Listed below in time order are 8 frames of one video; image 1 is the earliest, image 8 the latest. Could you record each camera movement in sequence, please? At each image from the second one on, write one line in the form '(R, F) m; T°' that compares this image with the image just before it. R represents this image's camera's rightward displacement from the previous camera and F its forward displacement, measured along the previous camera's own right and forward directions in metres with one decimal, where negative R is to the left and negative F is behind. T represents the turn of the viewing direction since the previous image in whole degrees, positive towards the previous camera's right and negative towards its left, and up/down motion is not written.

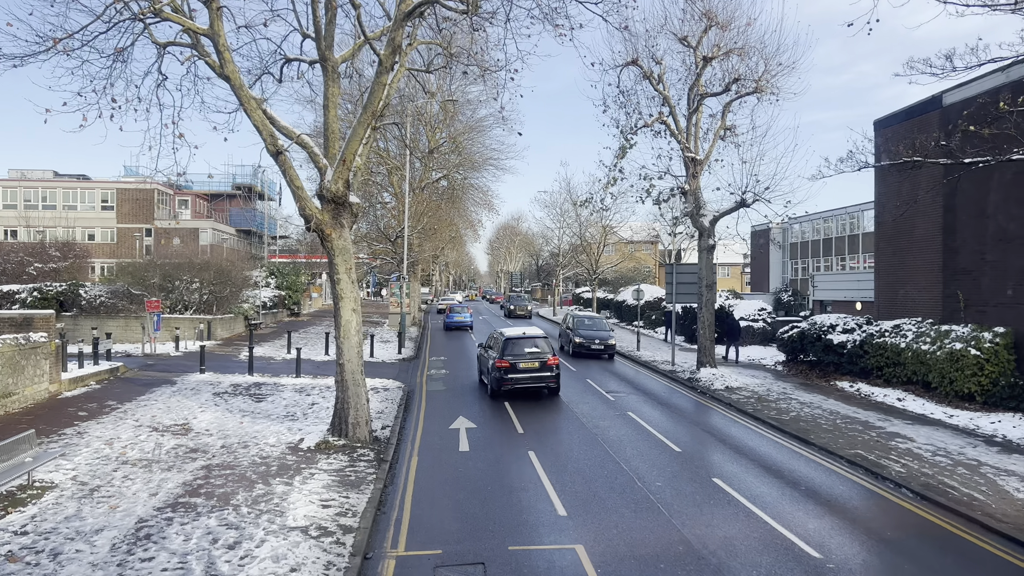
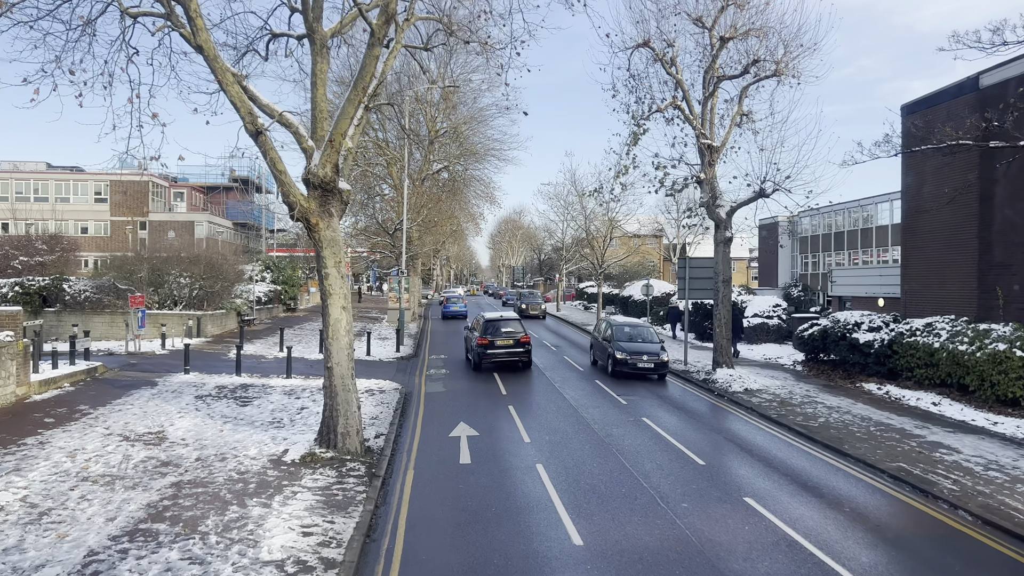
(-0.1, +1.1) m; 0°
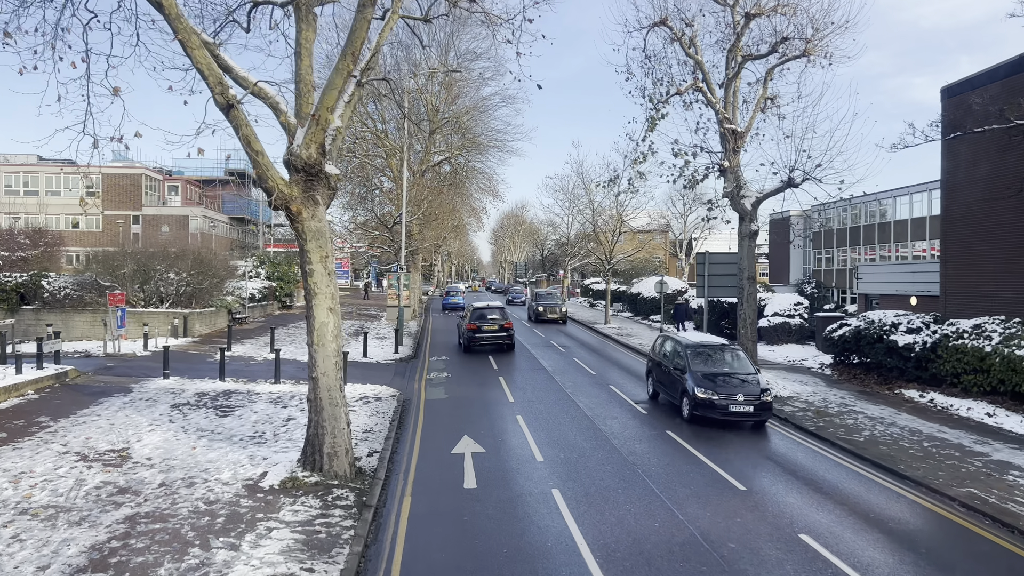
(-0.2, +1.4) m; 0°
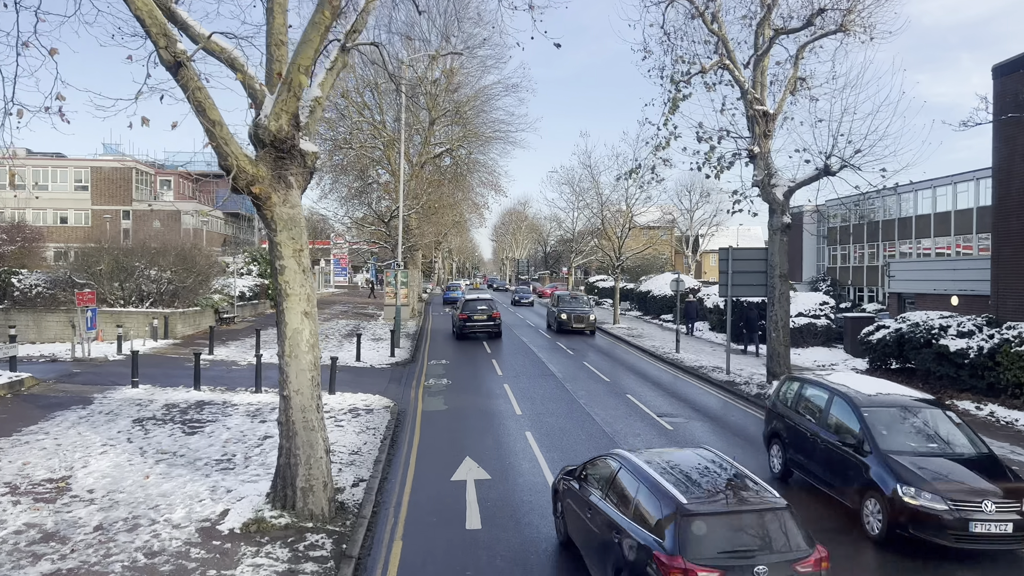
(-0.1, +1.6) m; 0°
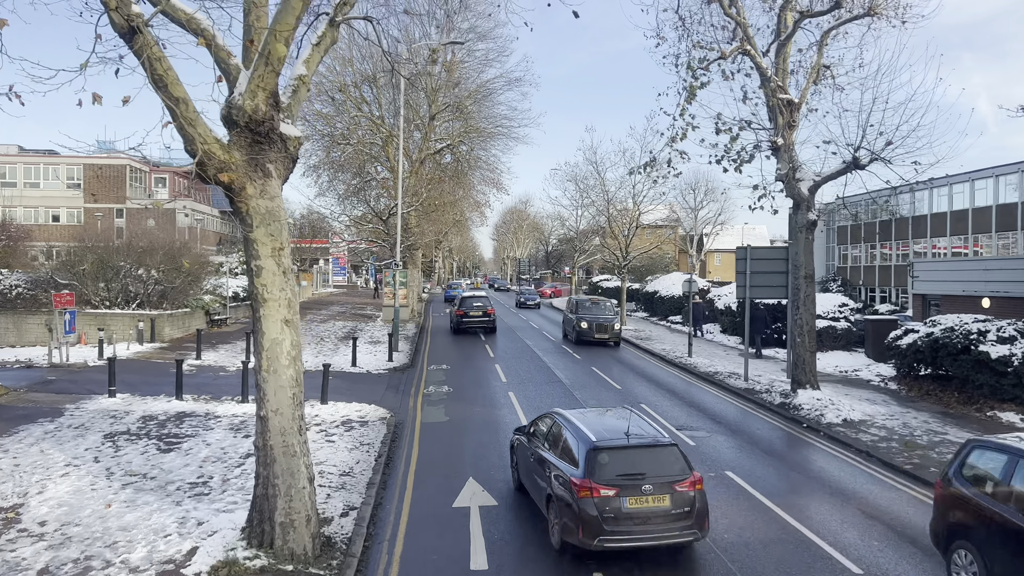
(-0.1, +1.0) m; 0°
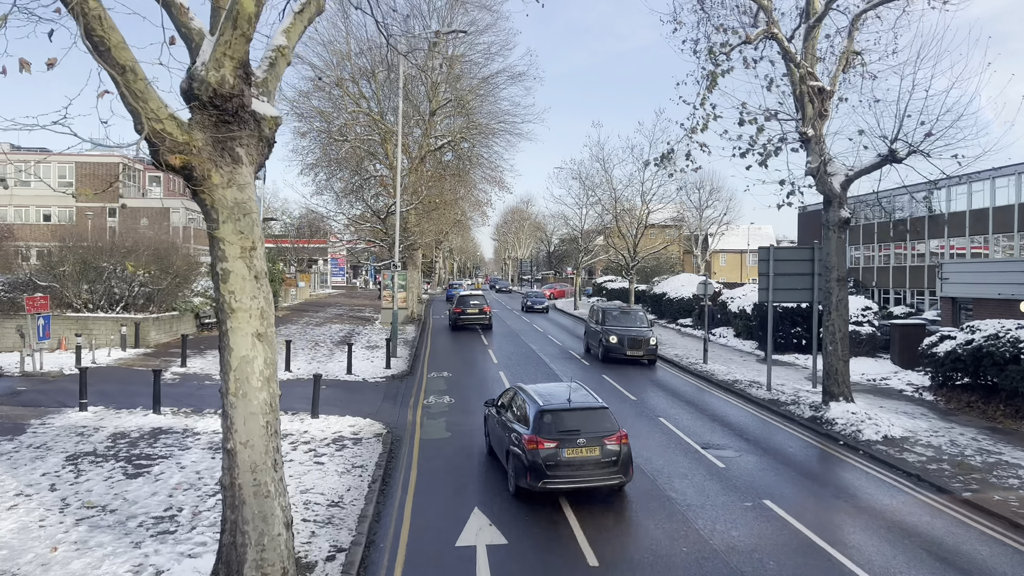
(-0.1, +1.1) m; 0°
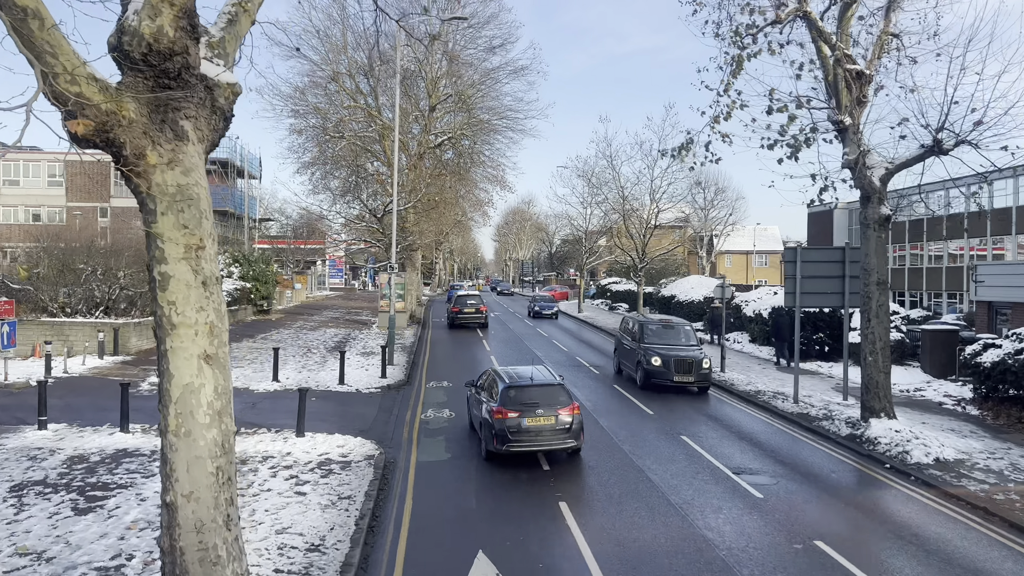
(-0.1, +1.2) m; 0°
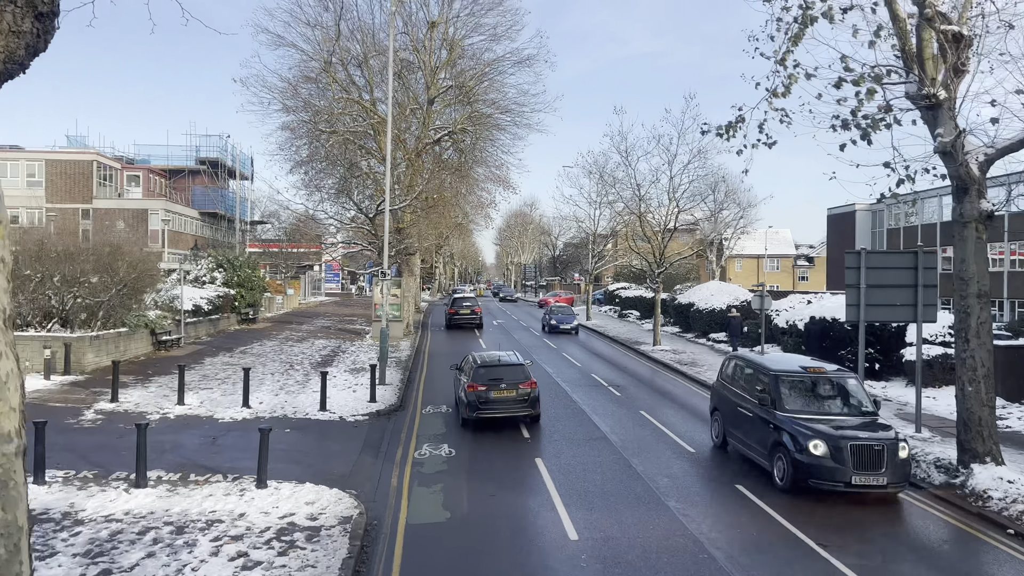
(-0.2, +2.3) m; 0°
